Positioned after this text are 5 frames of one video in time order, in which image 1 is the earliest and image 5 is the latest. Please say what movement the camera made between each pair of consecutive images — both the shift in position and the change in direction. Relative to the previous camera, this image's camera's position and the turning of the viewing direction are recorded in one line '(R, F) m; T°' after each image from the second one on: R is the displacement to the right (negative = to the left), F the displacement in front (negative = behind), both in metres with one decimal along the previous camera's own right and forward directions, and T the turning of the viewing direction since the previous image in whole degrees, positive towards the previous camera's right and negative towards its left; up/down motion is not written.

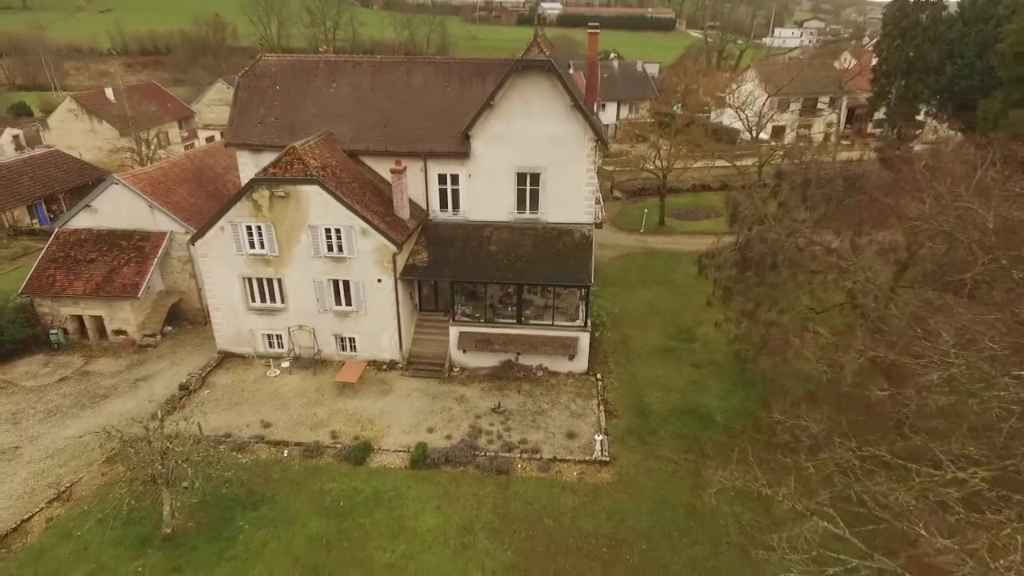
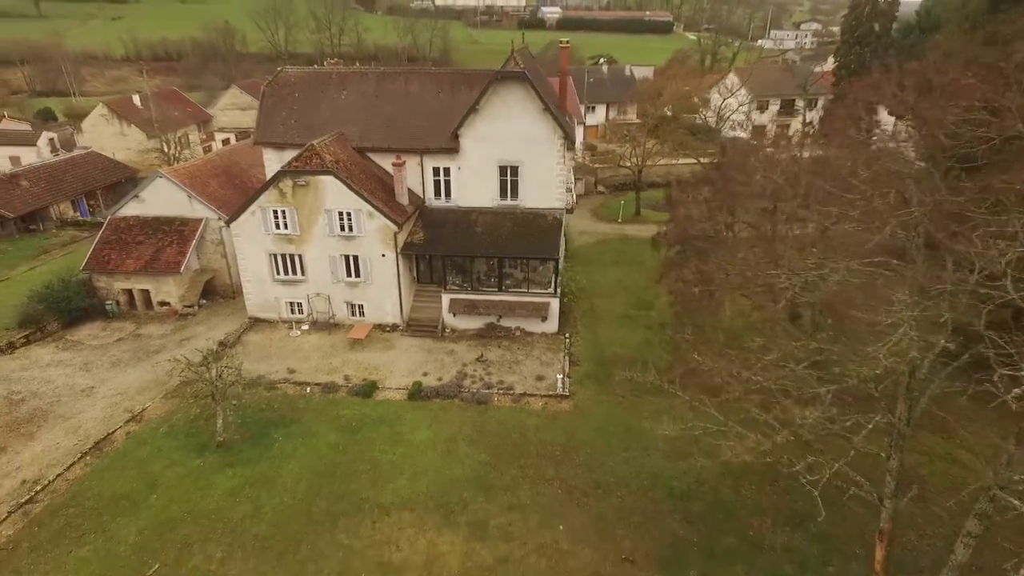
(+1.1, -4.3) m; 0°
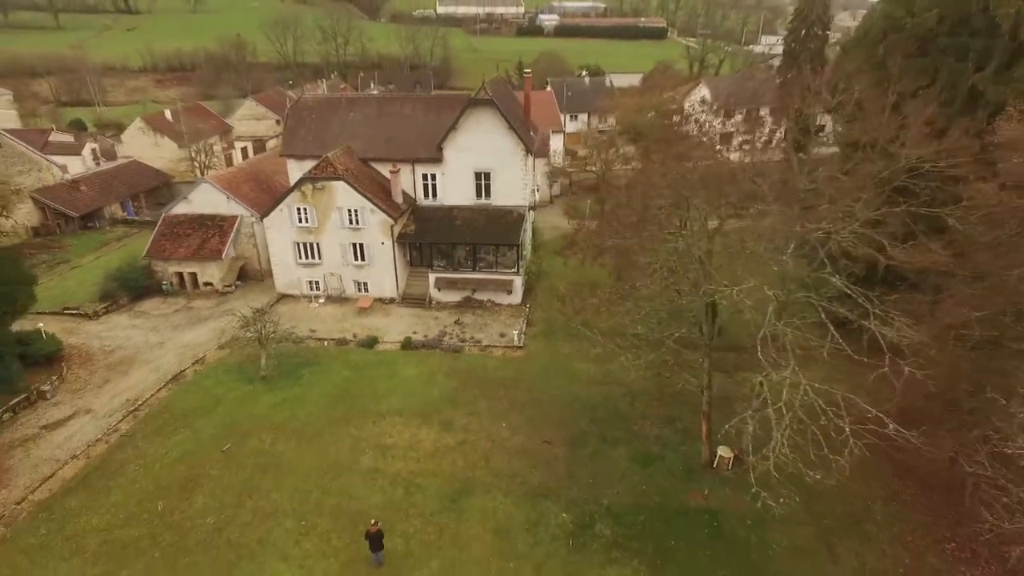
(+2.1, -7.1) m; -1°
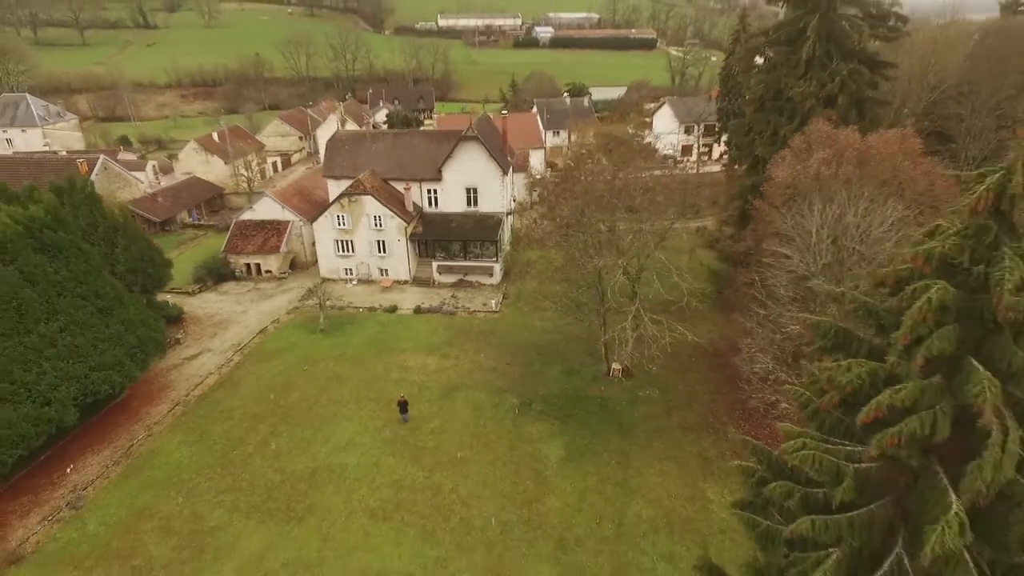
(+2.0, -12.5) m; 0°
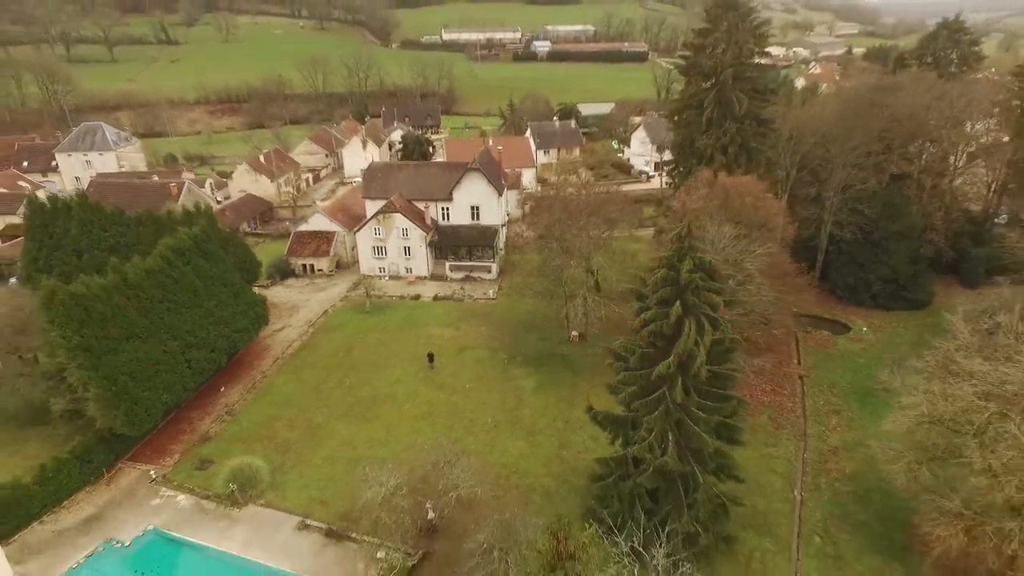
(+1.0, -14.9) m; 0°
